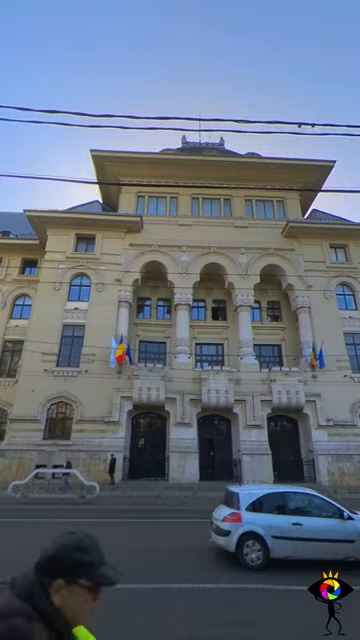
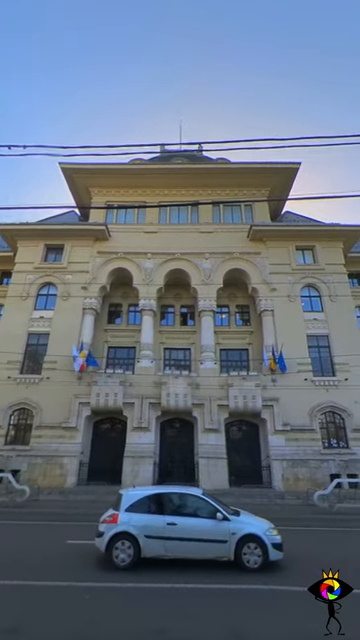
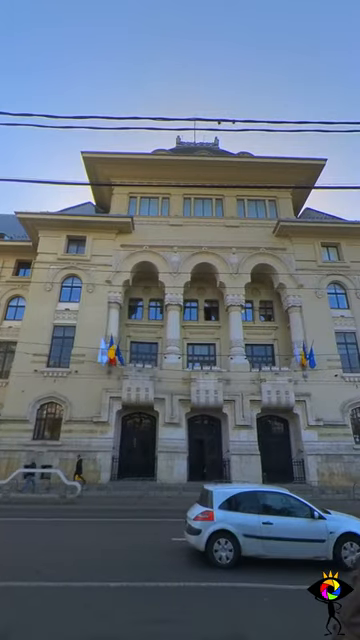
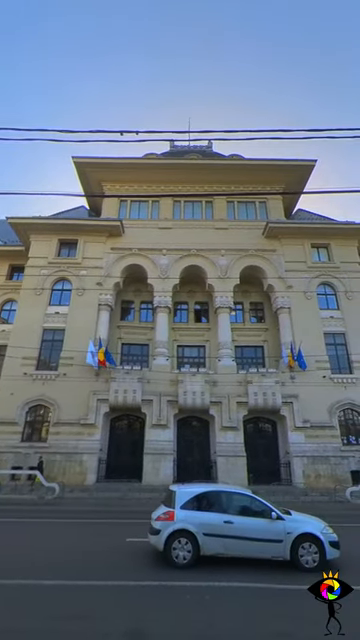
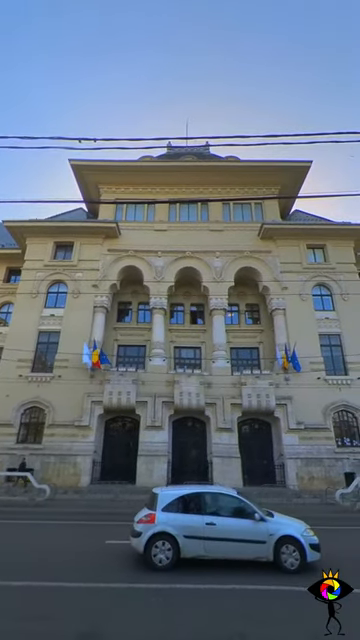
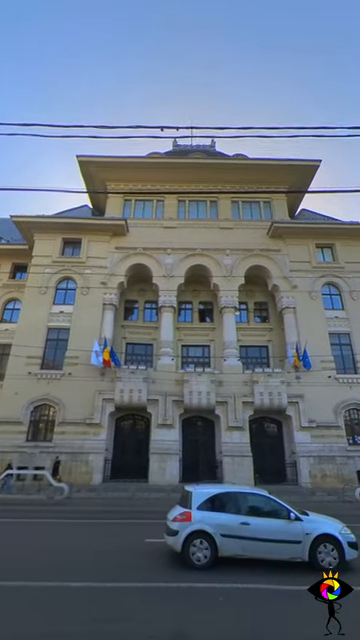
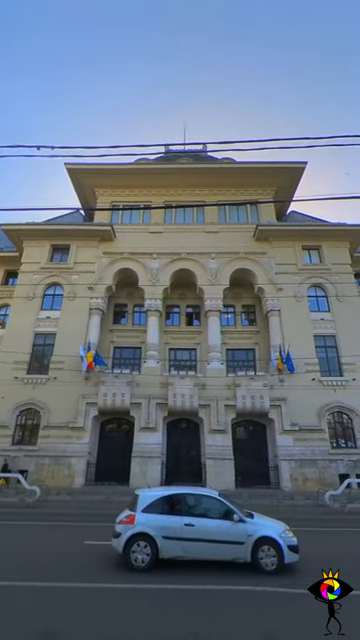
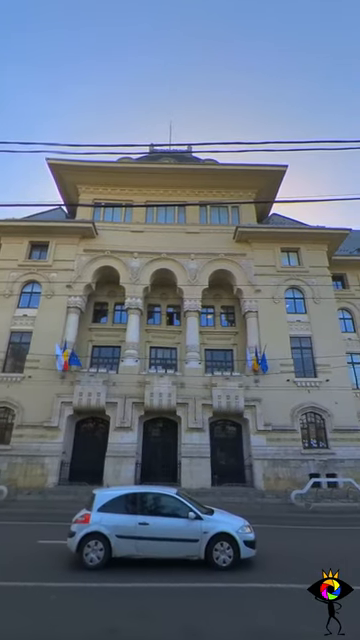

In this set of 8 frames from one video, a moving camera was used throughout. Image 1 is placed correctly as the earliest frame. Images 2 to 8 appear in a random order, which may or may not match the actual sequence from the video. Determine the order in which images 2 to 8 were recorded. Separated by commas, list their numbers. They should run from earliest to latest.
3, 6, 4, 5, 7, 2, 8
